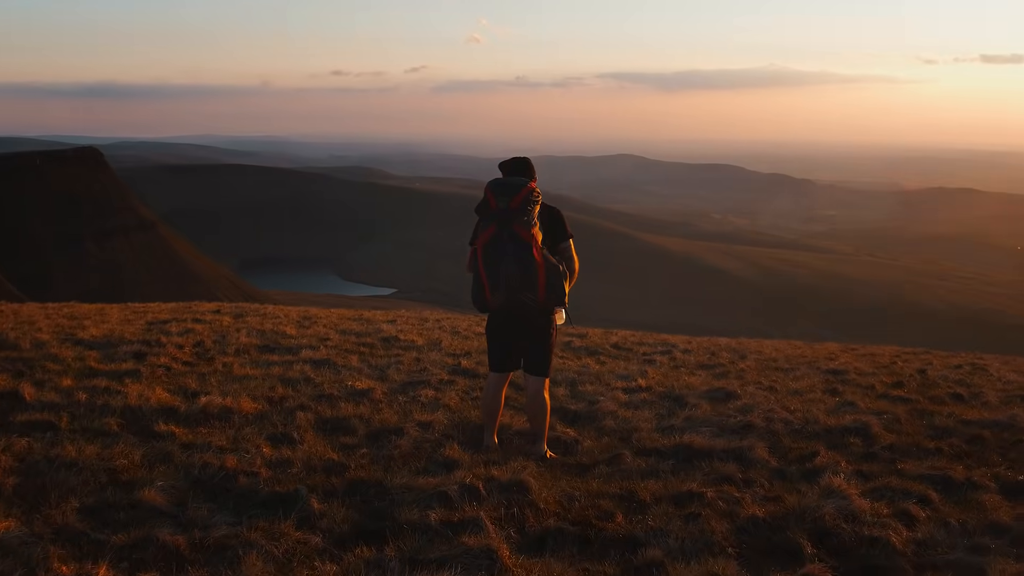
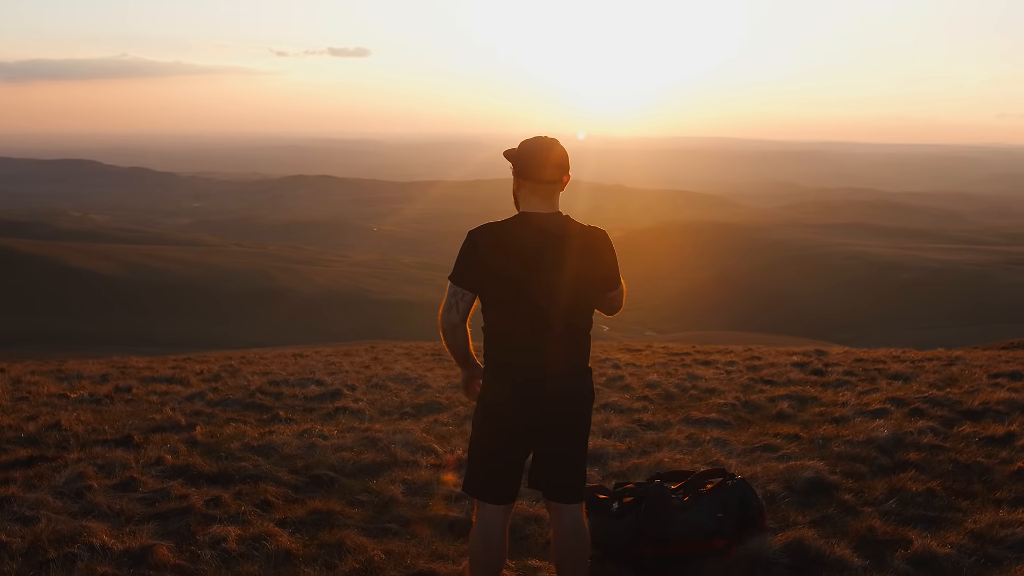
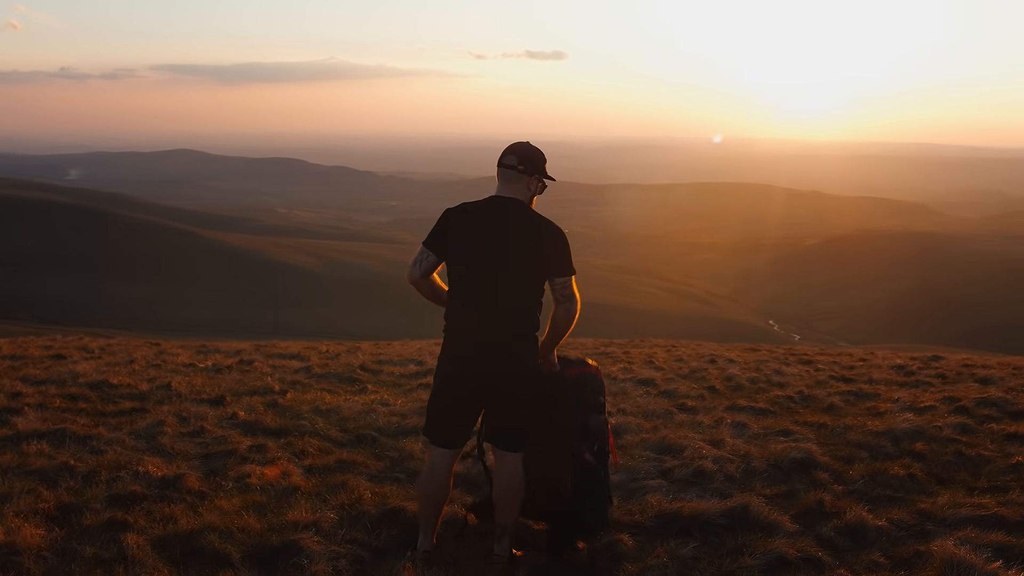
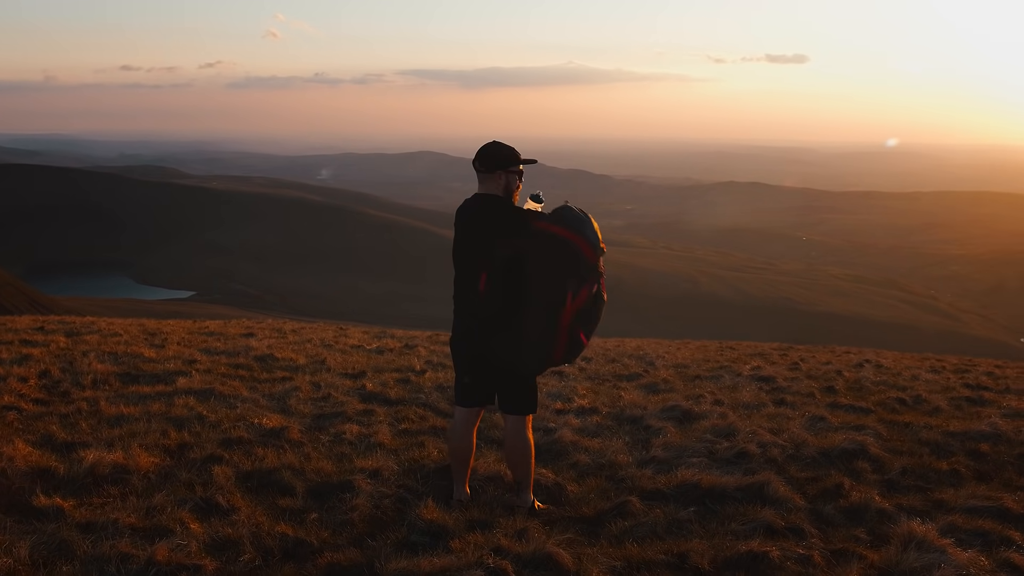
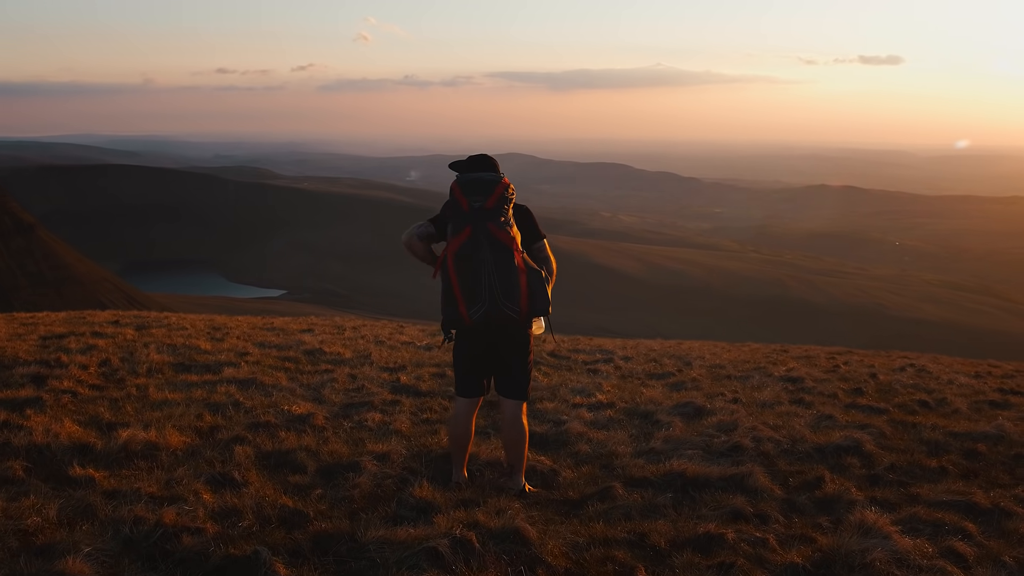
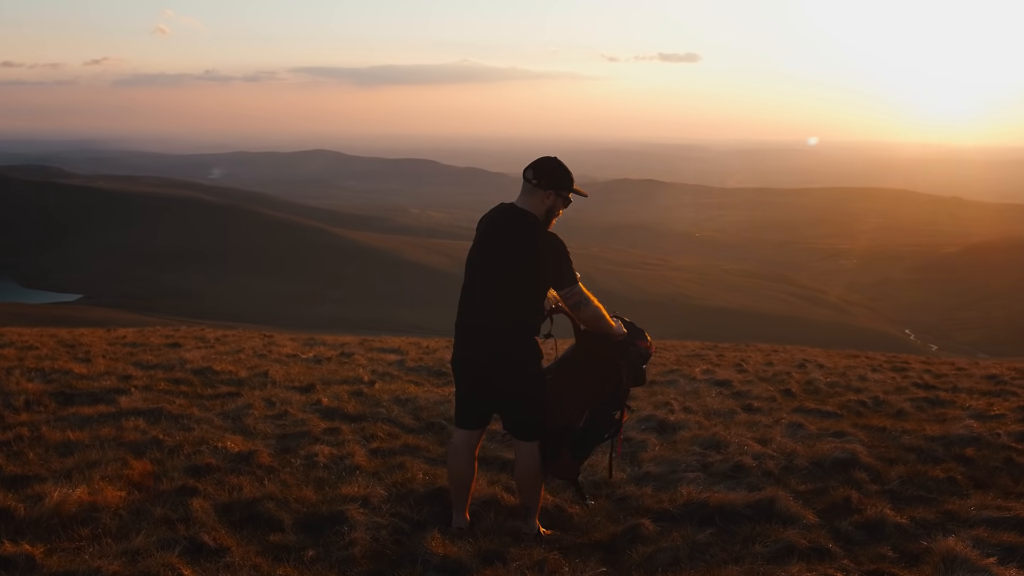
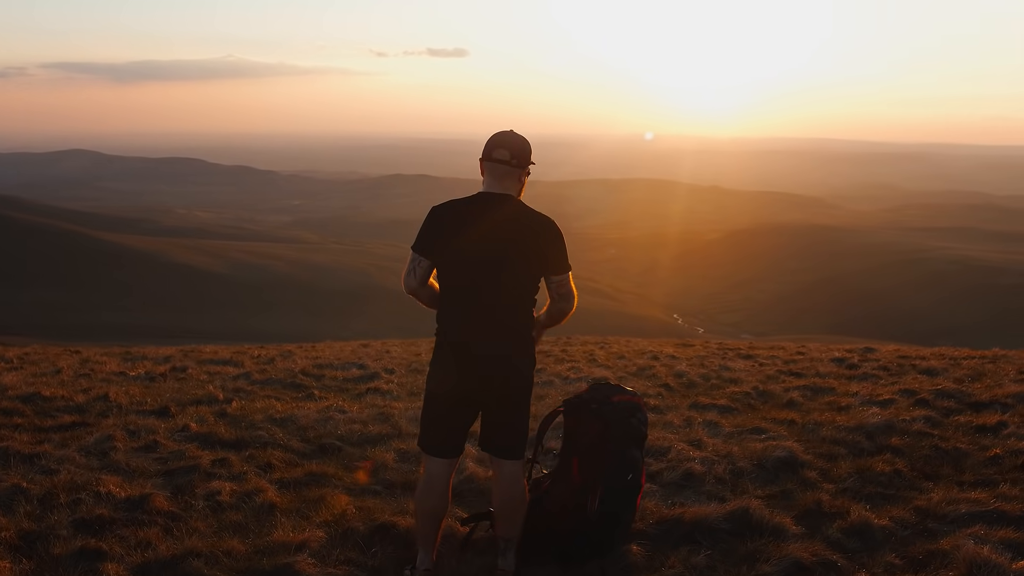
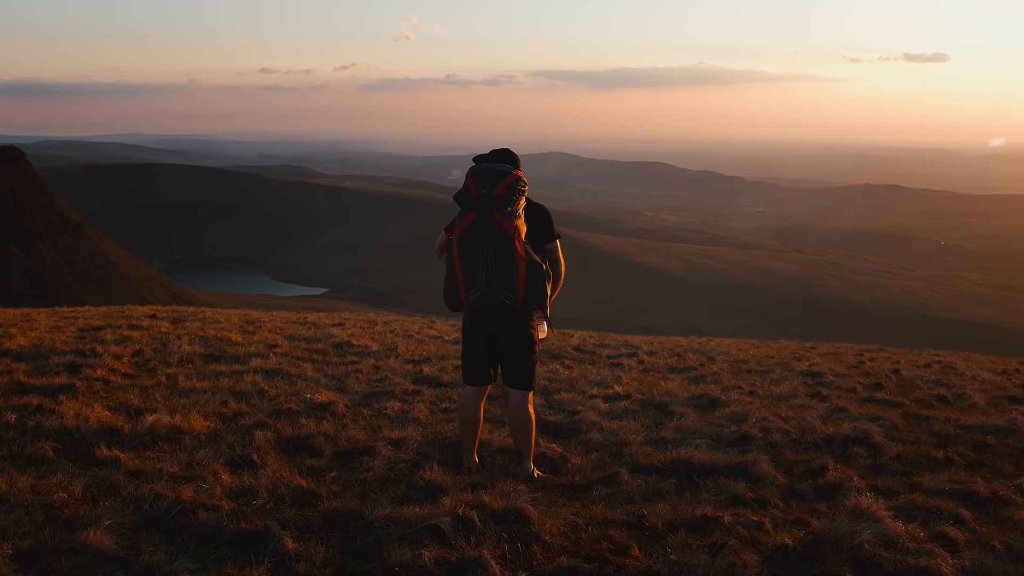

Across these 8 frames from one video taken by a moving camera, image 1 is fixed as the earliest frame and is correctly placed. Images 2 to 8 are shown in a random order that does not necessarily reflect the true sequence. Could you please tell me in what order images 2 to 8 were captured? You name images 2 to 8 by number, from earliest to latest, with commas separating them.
8, 5, 4, 6, 3, 7, 2
